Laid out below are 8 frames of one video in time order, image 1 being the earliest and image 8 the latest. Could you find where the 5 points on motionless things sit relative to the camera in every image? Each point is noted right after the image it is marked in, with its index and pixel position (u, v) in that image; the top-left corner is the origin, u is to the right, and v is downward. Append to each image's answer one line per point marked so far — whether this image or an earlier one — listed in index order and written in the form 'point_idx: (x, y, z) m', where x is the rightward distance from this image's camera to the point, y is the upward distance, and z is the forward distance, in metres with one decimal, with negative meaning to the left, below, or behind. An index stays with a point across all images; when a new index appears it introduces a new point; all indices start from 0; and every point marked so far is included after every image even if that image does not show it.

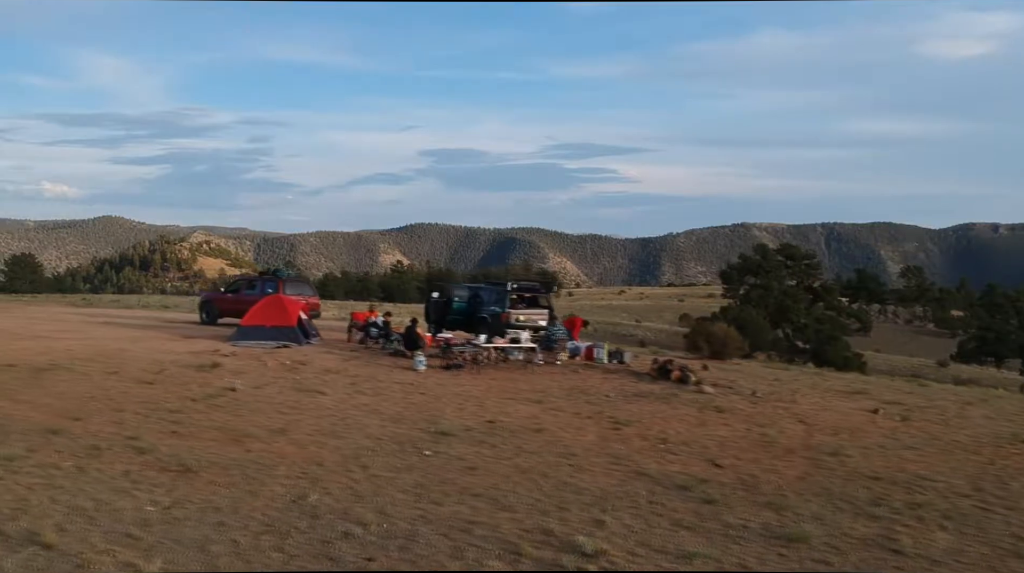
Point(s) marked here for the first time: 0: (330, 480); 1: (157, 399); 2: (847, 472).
0: (-1.9, -2.0, +10.0) m
1: (-4.7, -1.5, +13.1) m
2: (+4.0, -2.2, +11.5) m
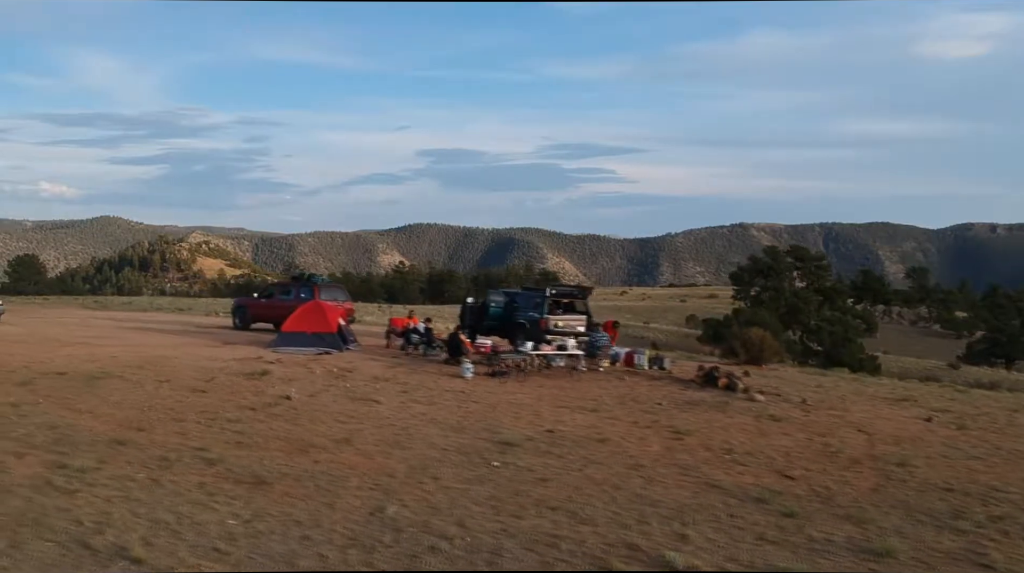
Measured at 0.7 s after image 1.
0: (-1.1, -2.1, +9.9) m
1: (-4.0, -1.6, +13.0) m
2: (+4.8, -2.3, +11.3) m
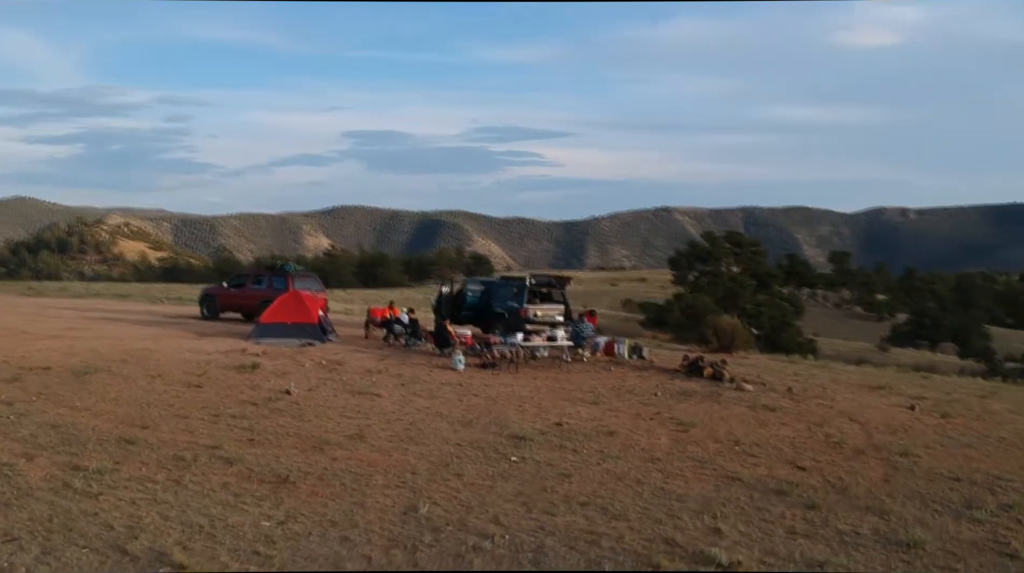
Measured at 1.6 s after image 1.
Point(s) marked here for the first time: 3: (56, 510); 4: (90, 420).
0: (-0.8, -2.0, +9.8) m
1: (-3.9, -1.5, +12.7) m
2: (+4.9, -2.2, +11.6) m
3: (-4.0, -2.0, +8.5) m
4: (-5.0, -1.6, +11.4) m
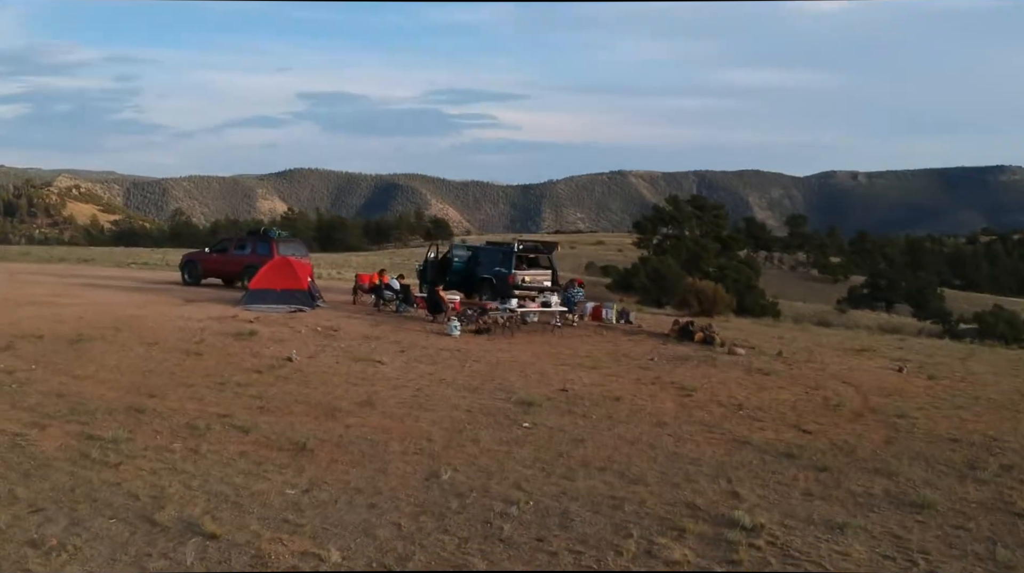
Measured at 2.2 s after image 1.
0: (-0.6, -1.7, +9.8) m
1: (-3.8, -1.1, +12.6) m
2: (+5.0, -1.8, +11.8) m
3: (-3.8, -1.7, +8.4) m
4: (-4.8, -1.2, +11.3) m
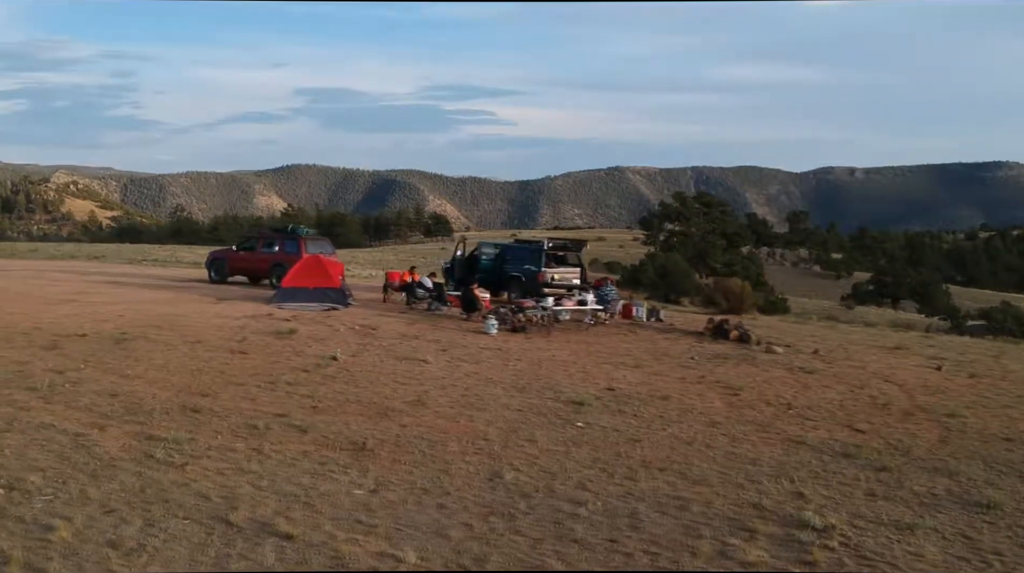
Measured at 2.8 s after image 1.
0: (0.0, -1.7, +9.8) m
1: (-3.2, -1.1, +12.6) m
2: (+5.7, -1.8, +11.8) m
3: (-3.2, -1.7, +8.4) m
4: (-4.2, -1.2, +11.3) m
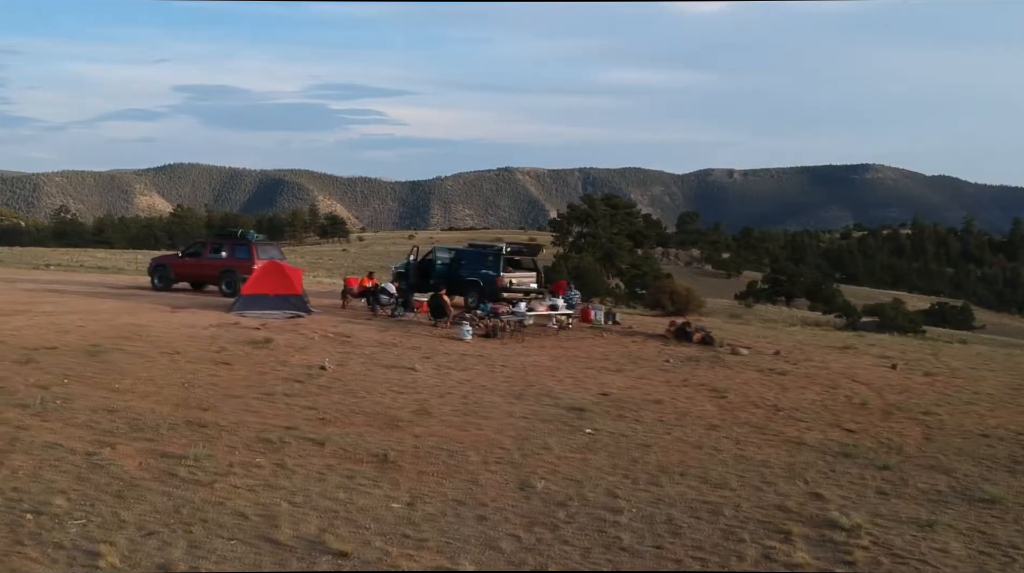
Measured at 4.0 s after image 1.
0: (+0.2, -1.8, +9.8) m
1: (-3.2, -1.2, +12.3) m
2: (+5.6, -1.8, +12.4) m
3: (-2.8, -1.8, +8.2) m
4: (-4.2, -1.3, +10.9) m
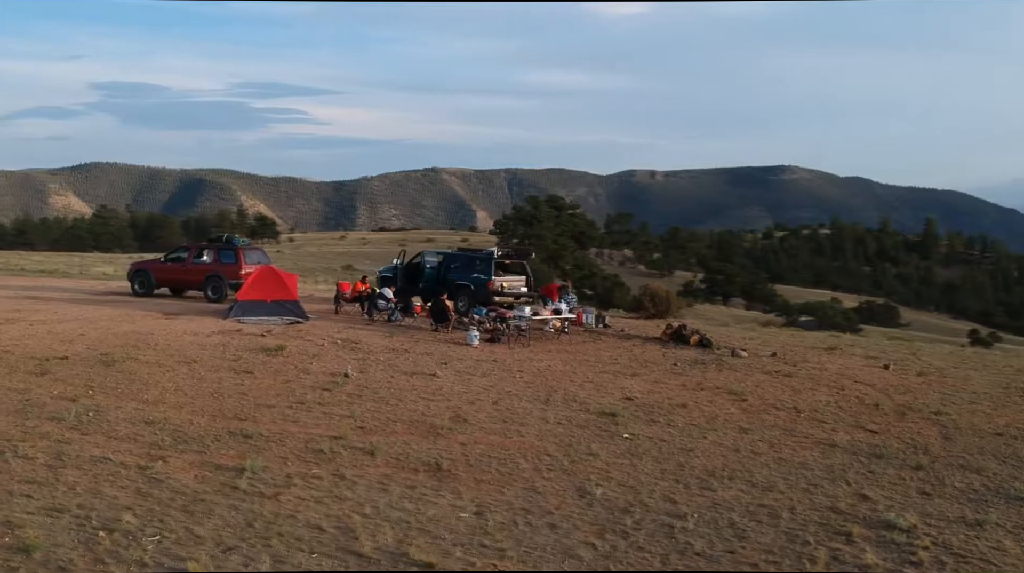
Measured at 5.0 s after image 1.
0: (+0.7, -1.9, +9.9) m
1: (-2.9, -1.3, +12.2) m
2: (+6.0, -1.9, +12.7) m
3: (-2.2, -1.9, +8.0) m
4: (-3.7, -1.4, +10.7) m
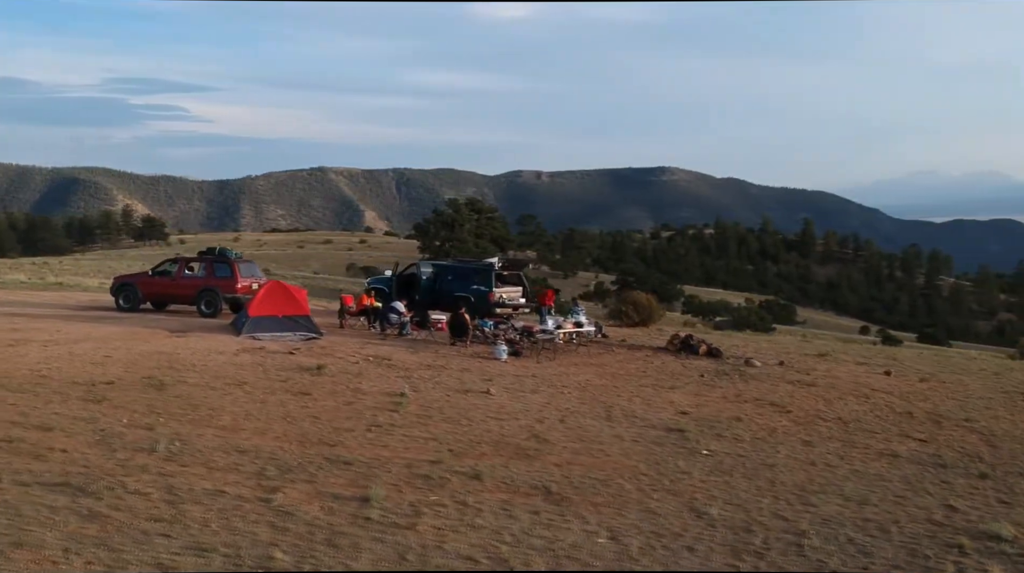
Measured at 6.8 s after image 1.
0: (+1.7, -2.1, +10.0) m
1: (-2.0, -1.5, +12.0) m
2: (+6.8, -2.1, +13.3) m
3: (-1.0, -2.1, +7.9) m
4: (-2.7, -1.7, +10.5) m
